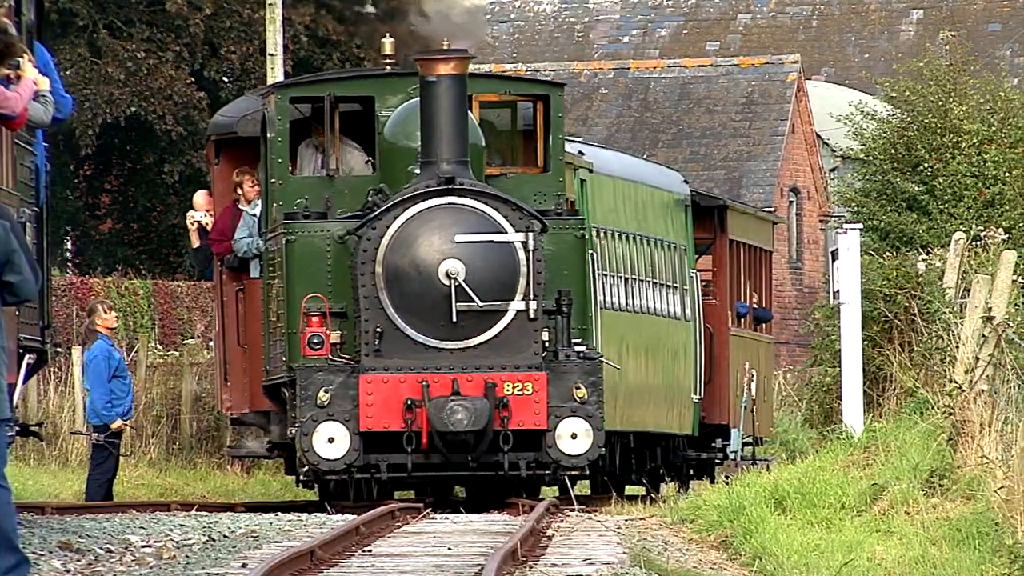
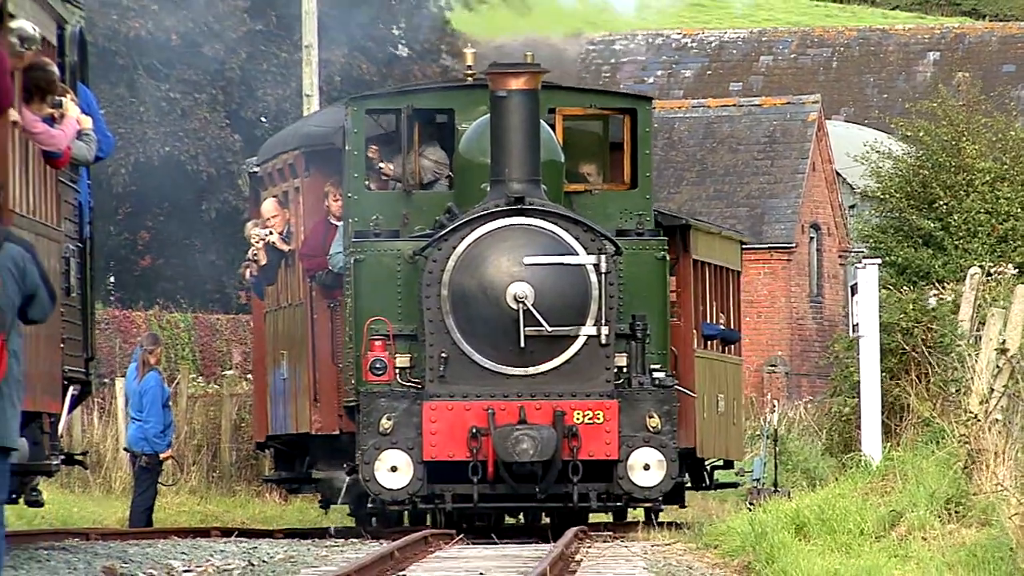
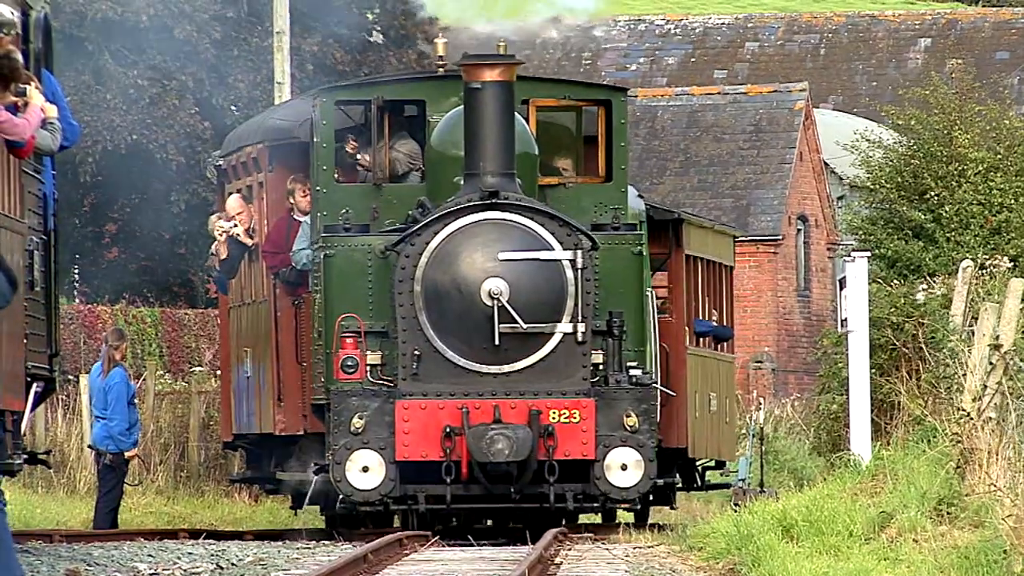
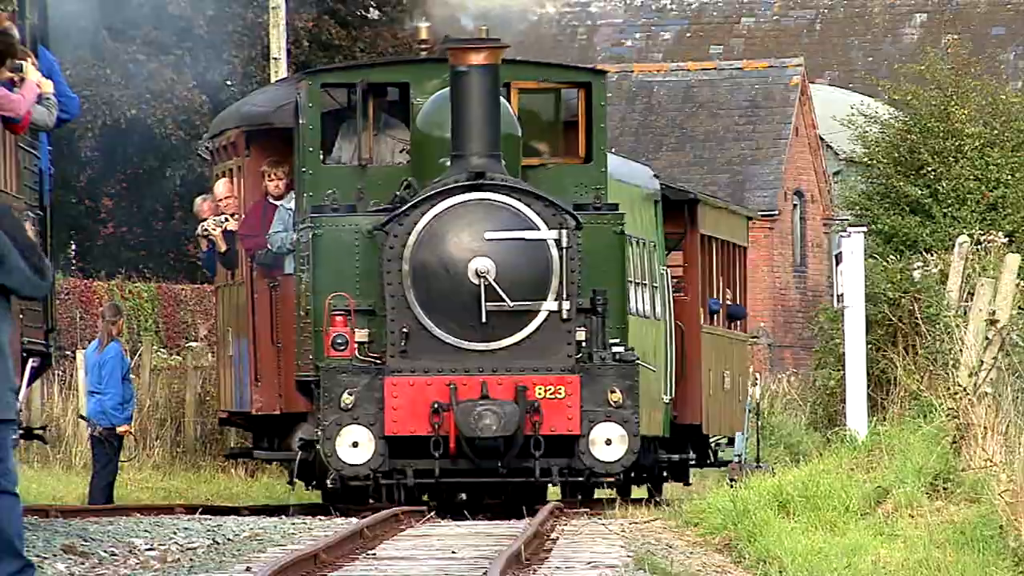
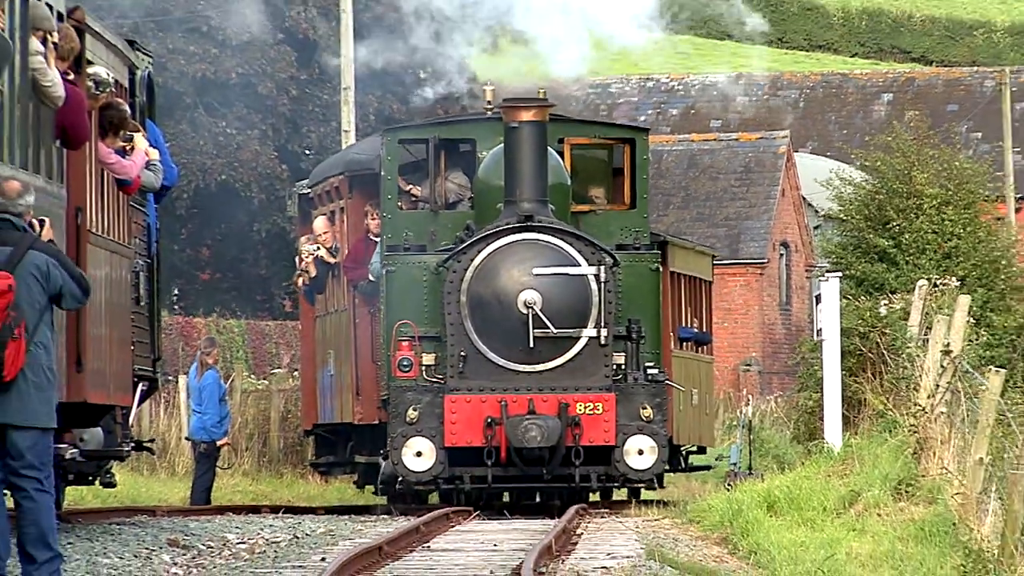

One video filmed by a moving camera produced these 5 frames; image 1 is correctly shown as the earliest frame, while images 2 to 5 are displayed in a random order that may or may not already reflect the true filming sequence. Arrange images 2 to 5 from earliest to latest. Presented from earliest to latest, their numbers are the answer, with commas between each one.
4, 3, 2, 5
